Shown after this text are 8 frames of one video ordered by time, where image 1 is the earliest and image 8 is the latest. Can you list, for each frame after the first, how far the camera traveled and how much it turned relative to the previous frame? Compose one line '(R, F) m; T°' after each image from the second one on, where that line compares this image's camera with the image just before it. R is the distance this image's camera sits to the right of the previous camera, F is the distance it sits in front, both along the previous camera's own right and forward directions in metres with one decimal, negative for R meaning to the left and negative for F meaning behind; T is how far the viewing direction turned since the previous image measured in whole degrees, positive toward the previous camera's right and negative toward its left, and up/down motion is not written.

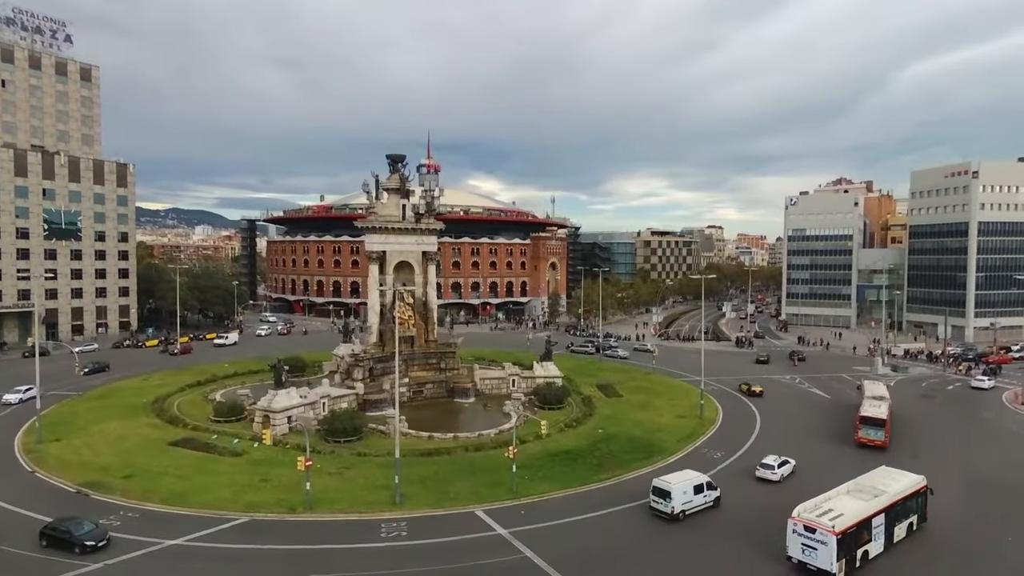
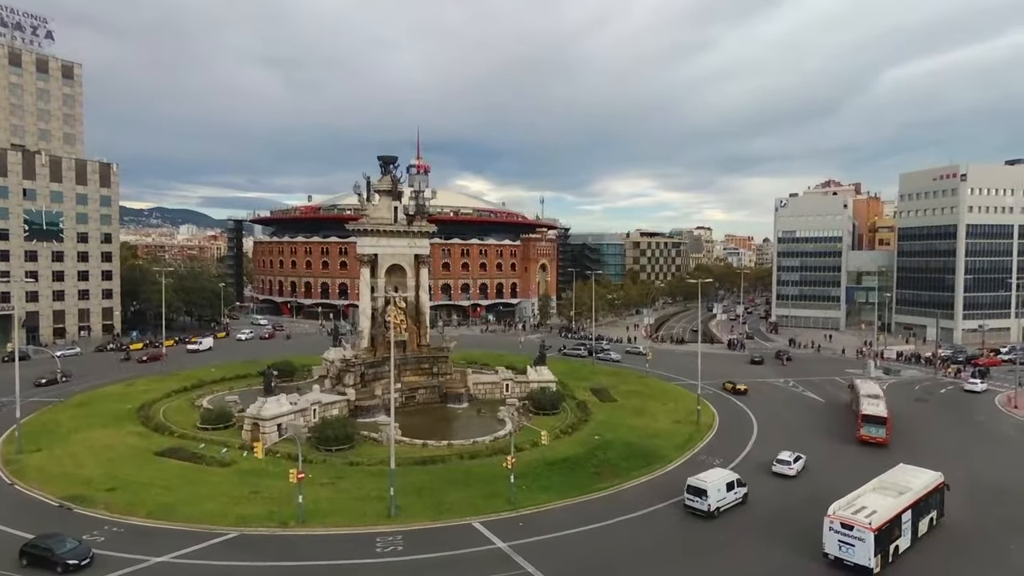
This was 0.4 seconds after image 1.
(-0.5, +0.7) m; +1°
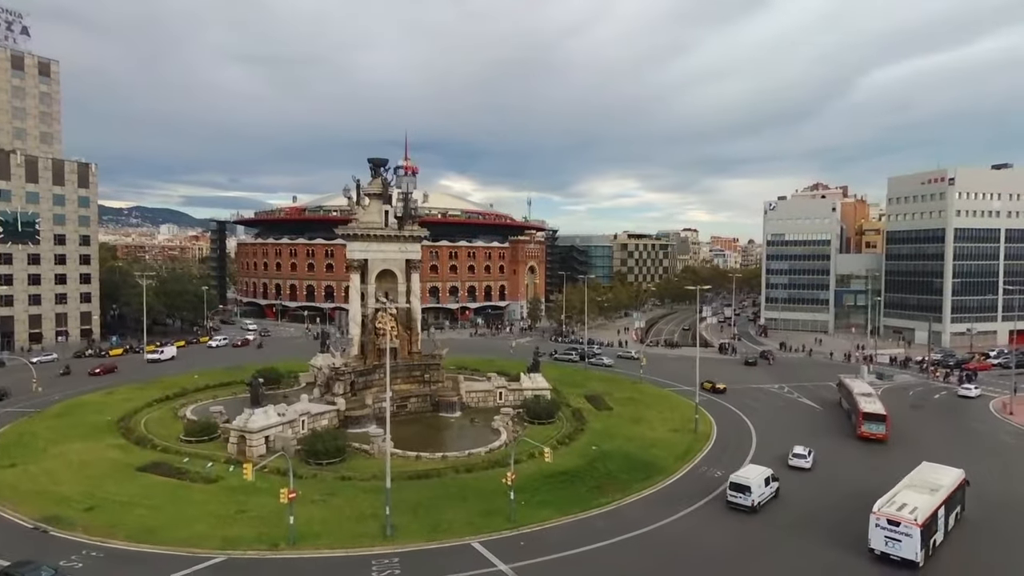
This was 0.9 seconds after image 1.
(-0.7, +1.1) m; +1°
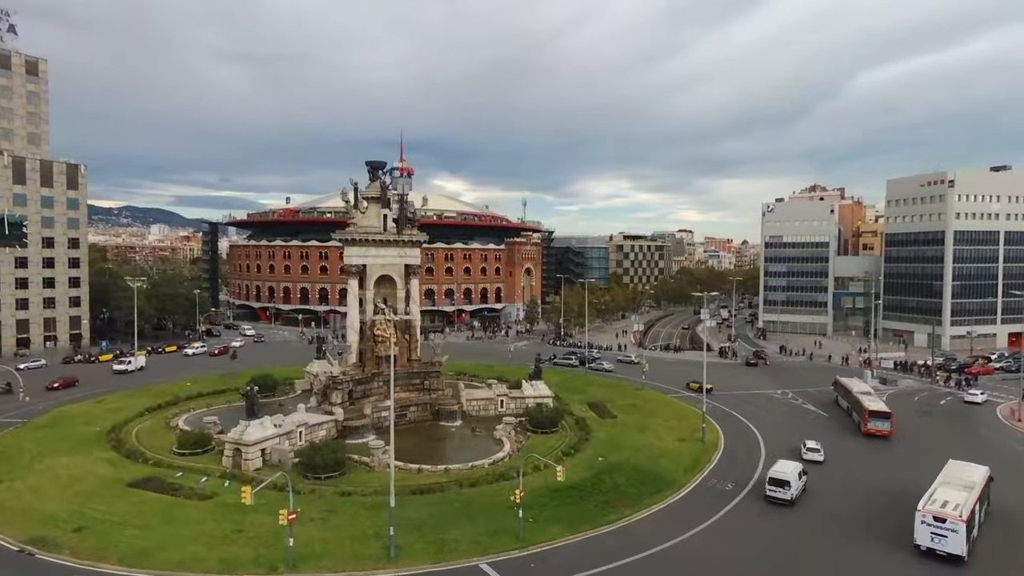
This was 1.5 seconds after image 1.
(-0.7, +1.1) m; +1°
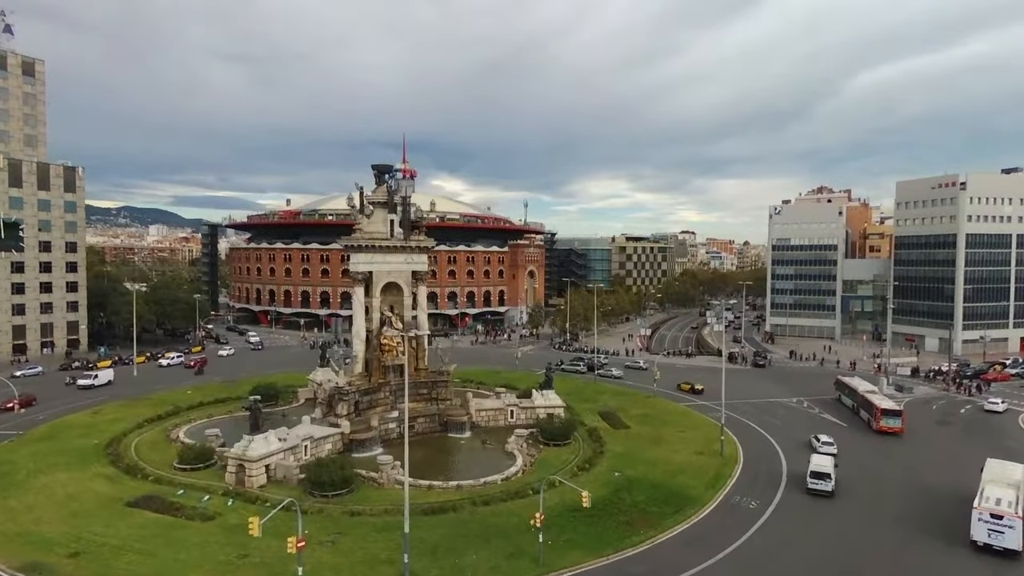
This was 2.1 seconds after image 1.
(-0.9, +1.4) m; 0°
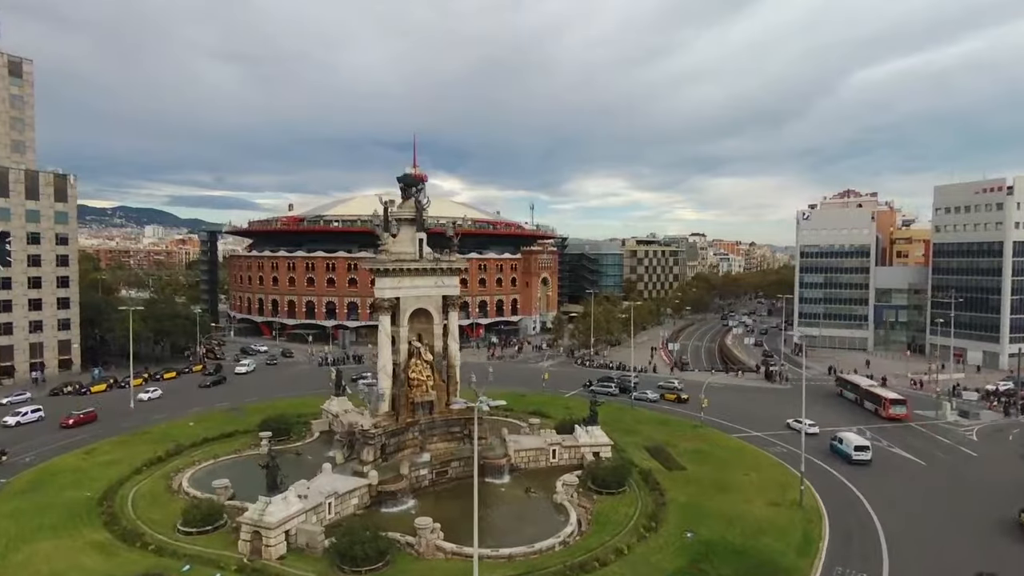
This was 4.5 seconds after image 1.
(-3.1, +5.2) m; 0°
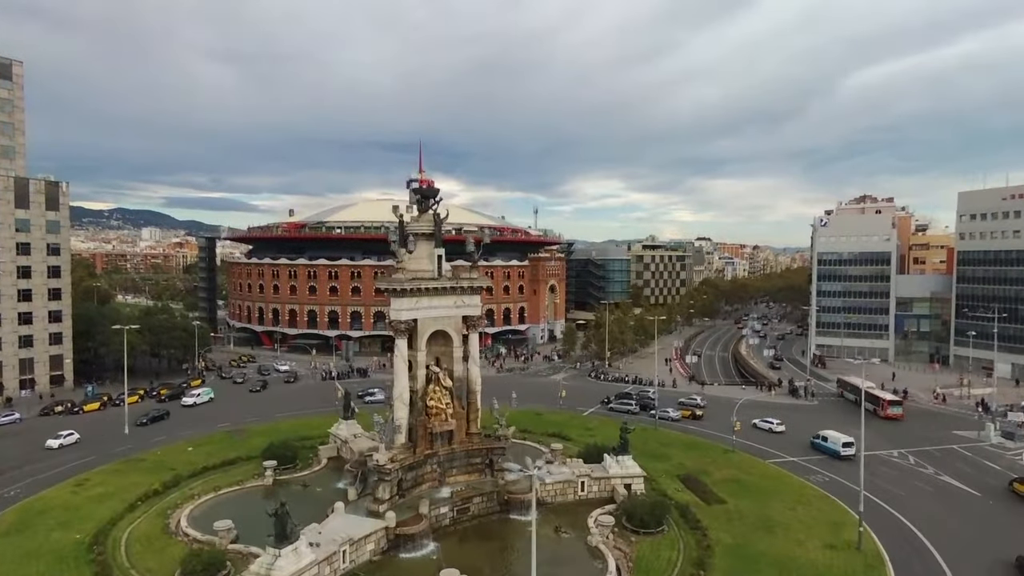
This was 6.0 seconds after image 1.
(-1.8, +3.3) m; 0°
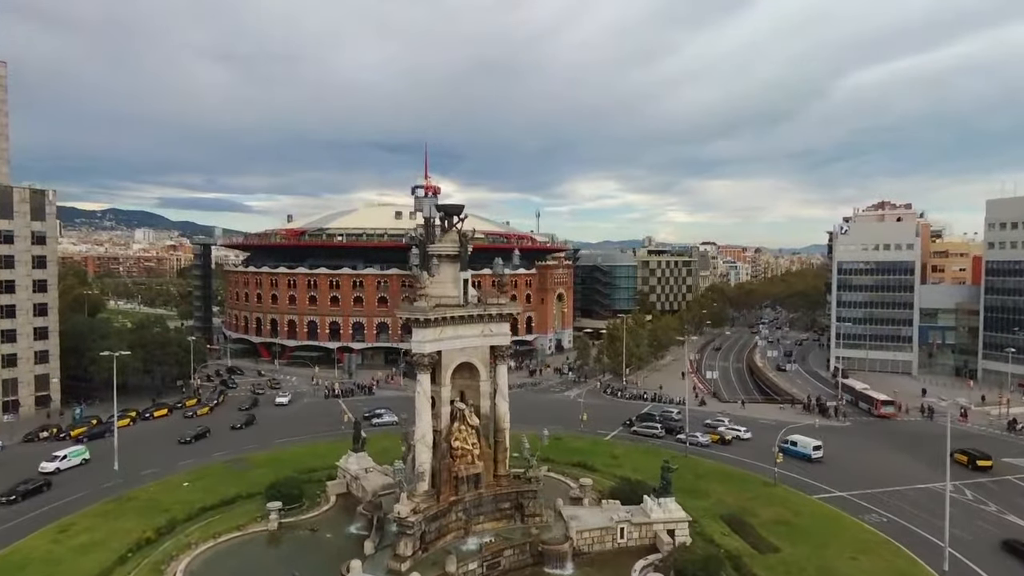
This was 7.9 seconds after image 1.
(-2.1, +3.9) m; 0°
